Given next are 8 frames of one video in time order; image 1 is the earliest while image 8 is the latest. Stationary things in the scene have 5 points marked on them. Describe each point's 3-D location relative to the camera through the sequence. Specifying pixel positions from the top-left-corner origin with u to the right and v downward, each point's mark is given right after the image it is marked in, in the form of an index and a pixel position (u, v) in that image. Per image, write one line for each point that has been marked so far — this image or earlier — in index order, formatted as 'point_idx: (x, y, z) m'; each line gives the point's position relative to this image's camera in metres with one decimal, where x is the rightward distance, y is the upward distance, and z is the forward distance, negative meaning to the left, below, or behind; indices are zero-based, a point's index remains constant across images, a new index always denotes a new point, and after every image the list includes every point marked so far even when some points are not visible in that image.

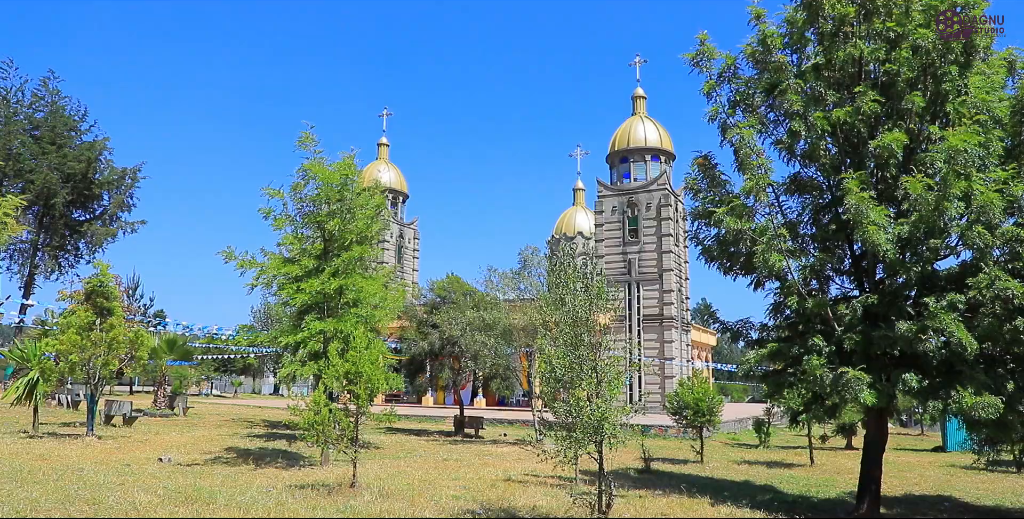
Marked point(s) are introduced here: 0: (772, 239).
0: (+4.5, +0.4, +12.2) m
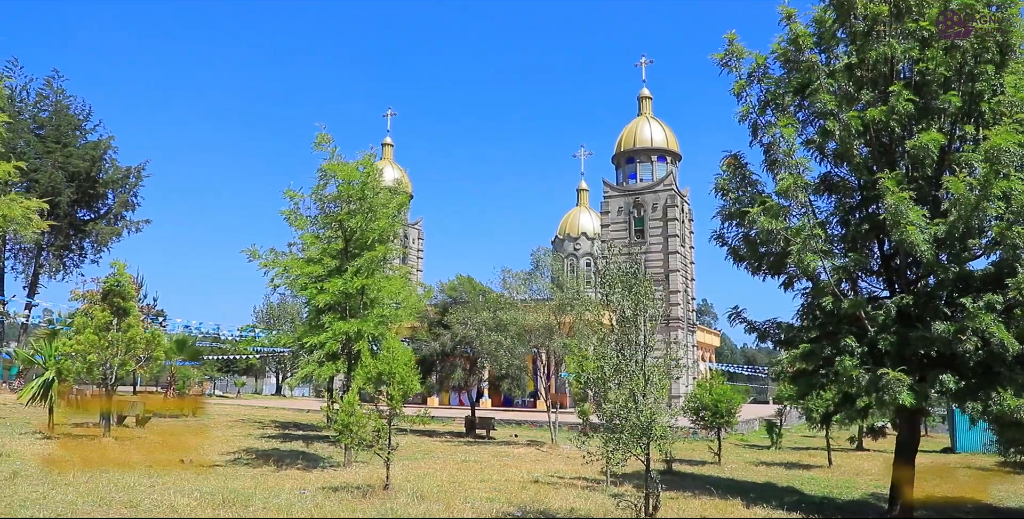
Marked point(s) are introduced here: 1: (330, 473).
0: (+5.0, +0.4, +12.2) m
1: (-3.7, -4.4, +14.7) m
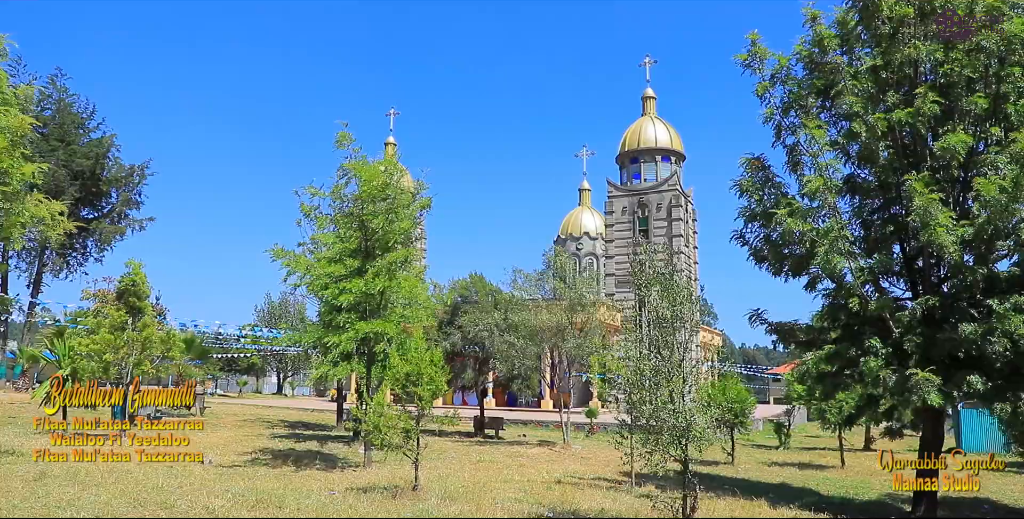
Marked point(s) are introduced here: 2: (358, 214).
0: (+5.5, +0.3, +12.2) m
1: (-3.3, -4.4, +14.7) m
2: (-3.5, +1.0, +16.6) m
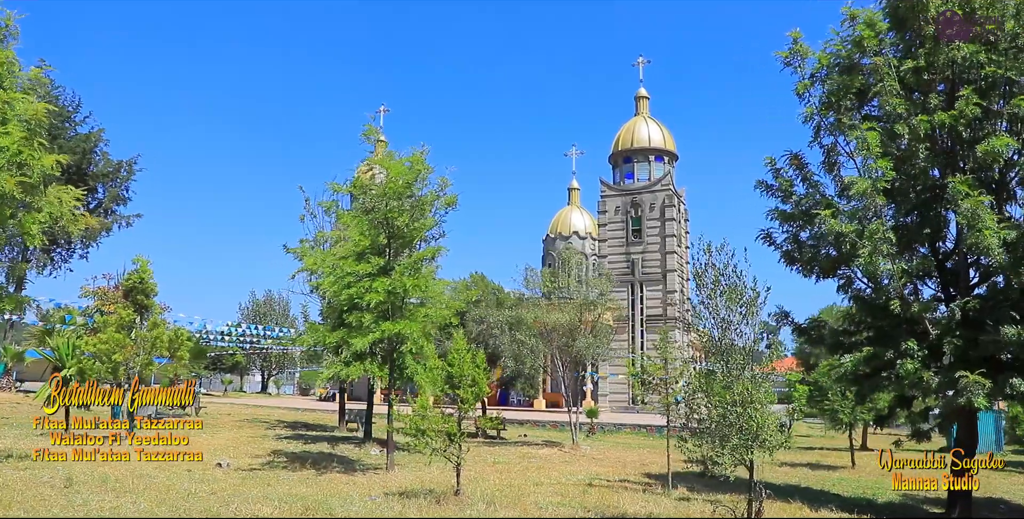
0: (+6.2, +0.3, +12.1) m
1: (-2.7, -4.4, +14.4) m
2: (-2.9, +1.1, +16.3) m
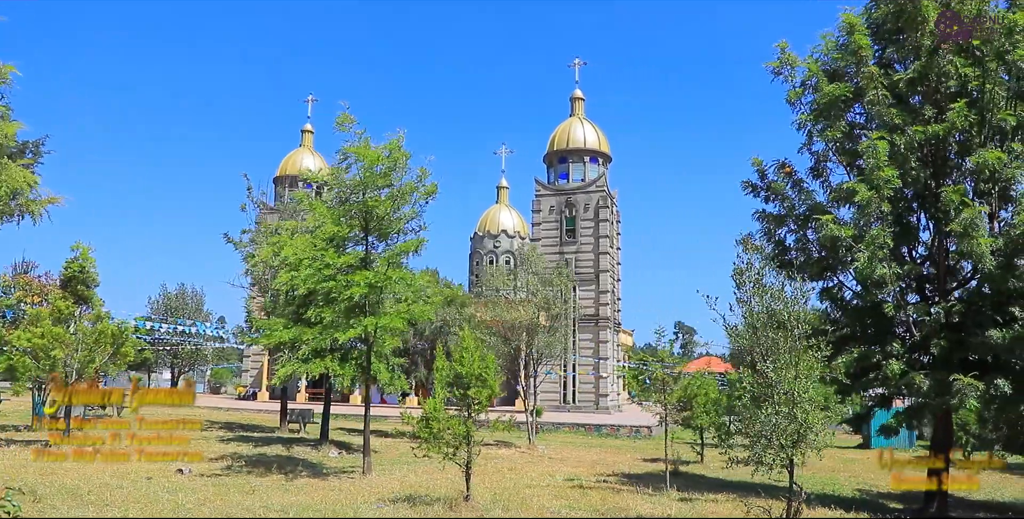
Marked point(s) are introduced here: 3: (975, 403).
0: (+6.3, +0.2, +12.4) m
1: (-2.9, -4.2, +13.6) m
2: (-3.2, +1.2, +15.5) m
3: (+7.5, -2.3, +11.6) m
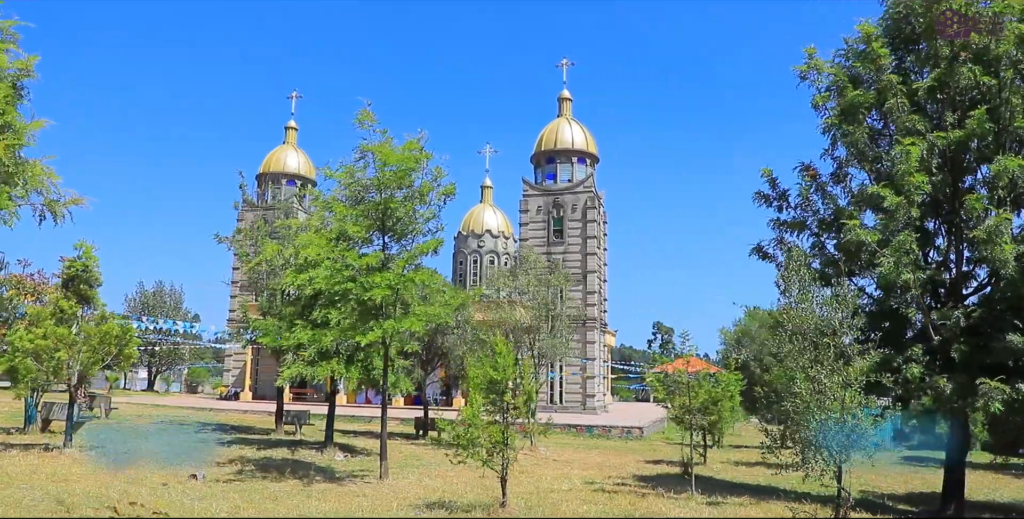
0: (+6.8, +0.1, +12.6) m
1: (-2.5, -4.3, +13.4) m
2: (-2.9, +1.2, +15.3) m
3: (+8.0, -2.4, +11.8) m
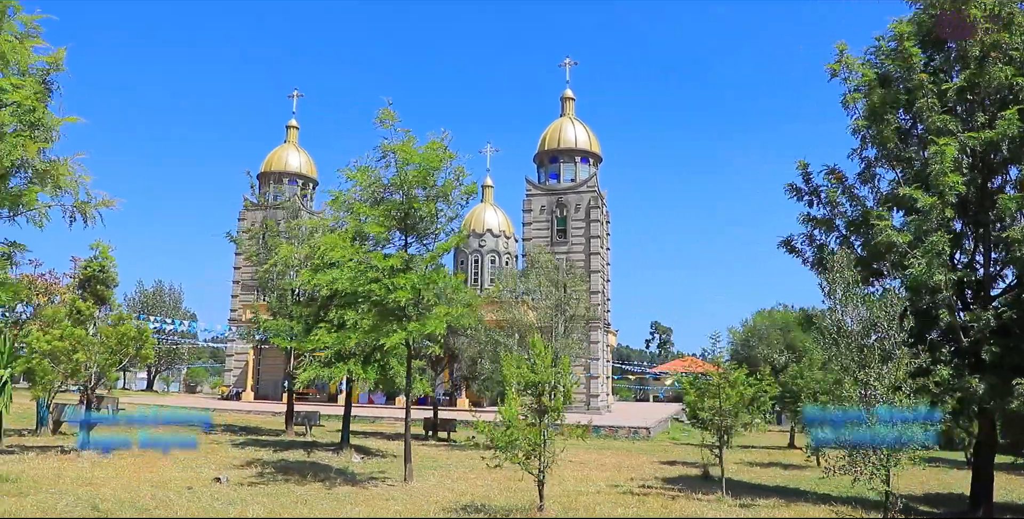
0: (+7.3, +0.1, +12.5) m
1: (-2.0, -4.3, +13.3) m
2: (-2.4, +1.2, +15.1) m
3: (+8.5, -2.4, +11.7) m
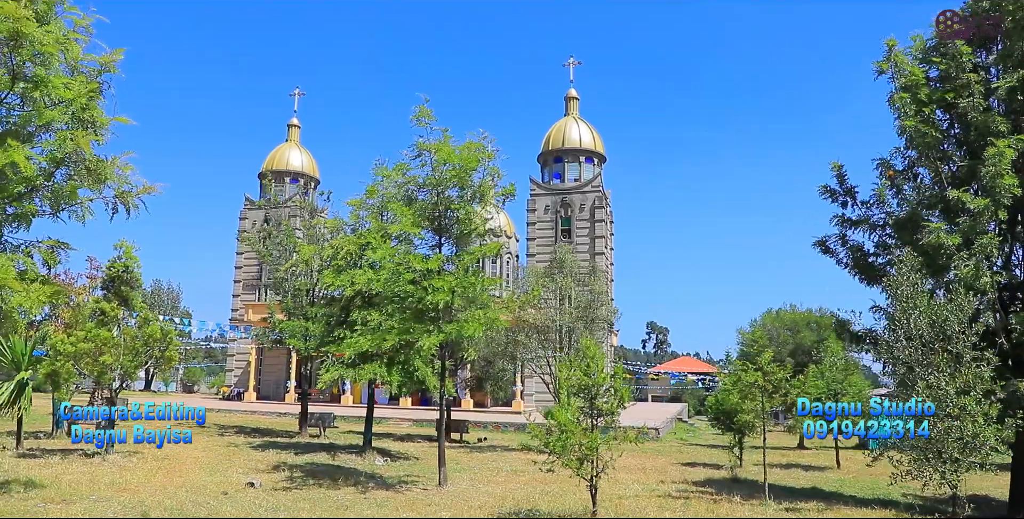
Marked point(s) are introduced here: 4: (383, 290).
0: (+8.0, +0.1, +12.4) m
1: (-1.3, -4.3, +13.1) m
2: (-1.6, +1.2, +14.9) m
3: (+9.2, -2.5, +11.6) m
4: (-2.8, -0.7, +15.2) m
